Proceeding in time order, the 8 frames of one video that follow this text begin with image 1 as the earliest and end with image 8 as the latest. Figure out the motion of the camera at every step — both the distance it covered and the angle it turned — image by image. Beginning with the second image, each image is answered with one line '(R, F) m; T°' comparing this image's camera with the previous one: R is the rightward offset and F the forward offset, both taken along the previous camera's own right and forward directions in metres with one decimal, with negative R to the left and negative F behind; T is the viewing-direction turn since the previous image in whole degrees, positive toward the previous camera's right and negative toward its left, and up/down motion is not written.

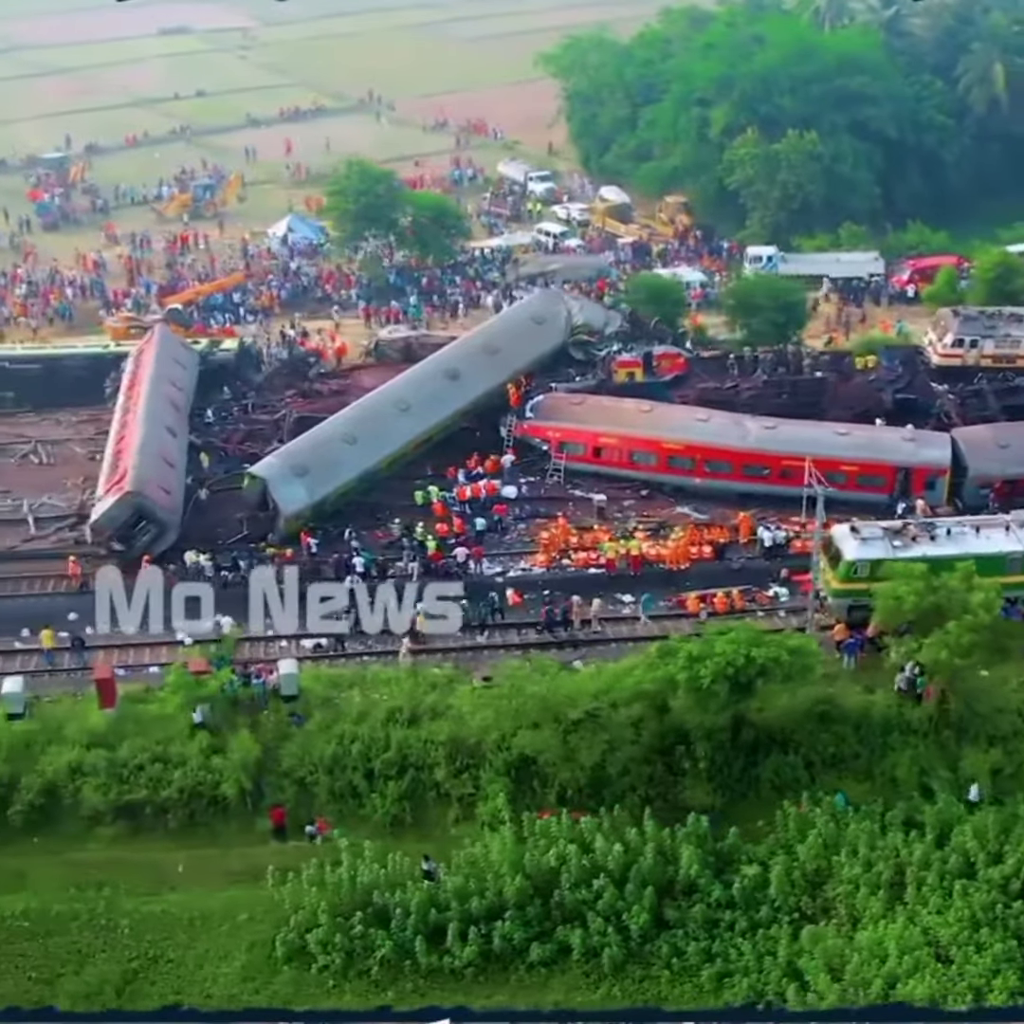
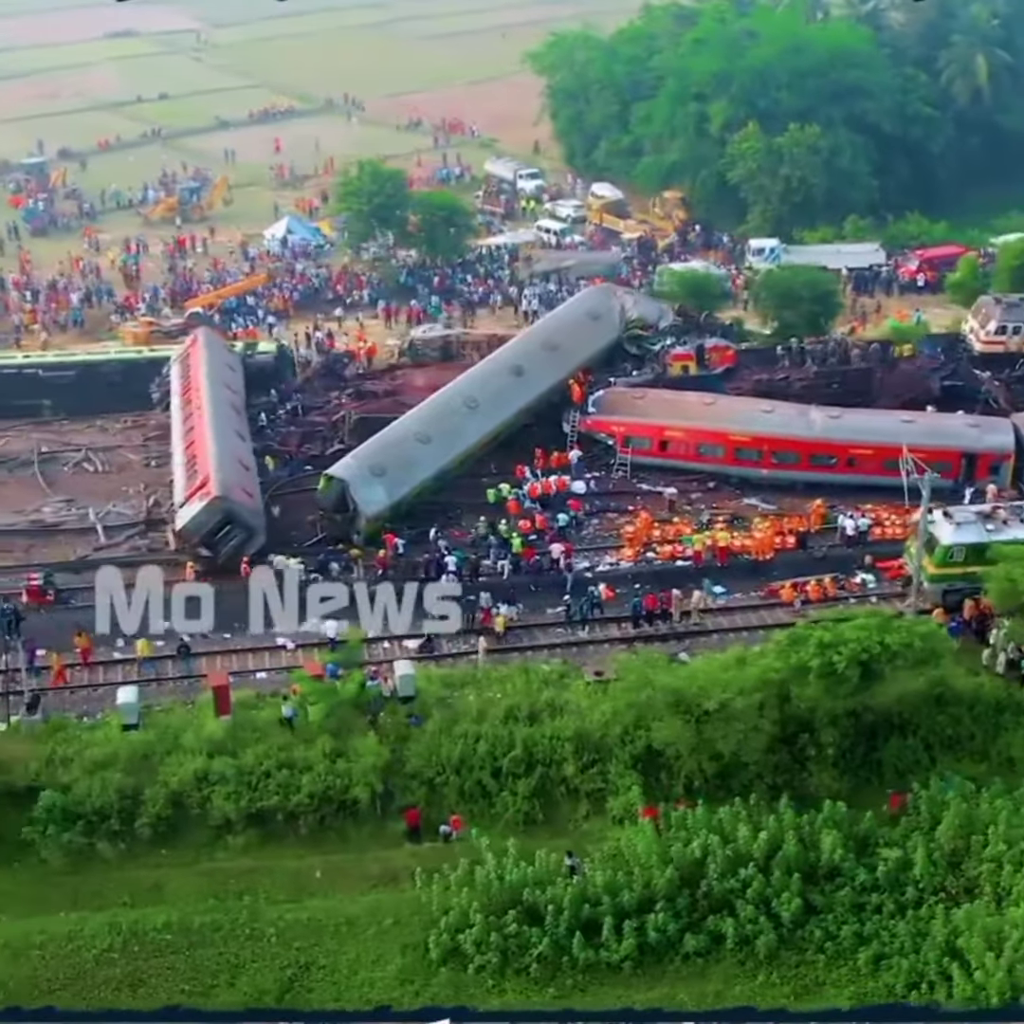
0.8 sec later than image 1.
(-3.3, +0.1) m; +3°
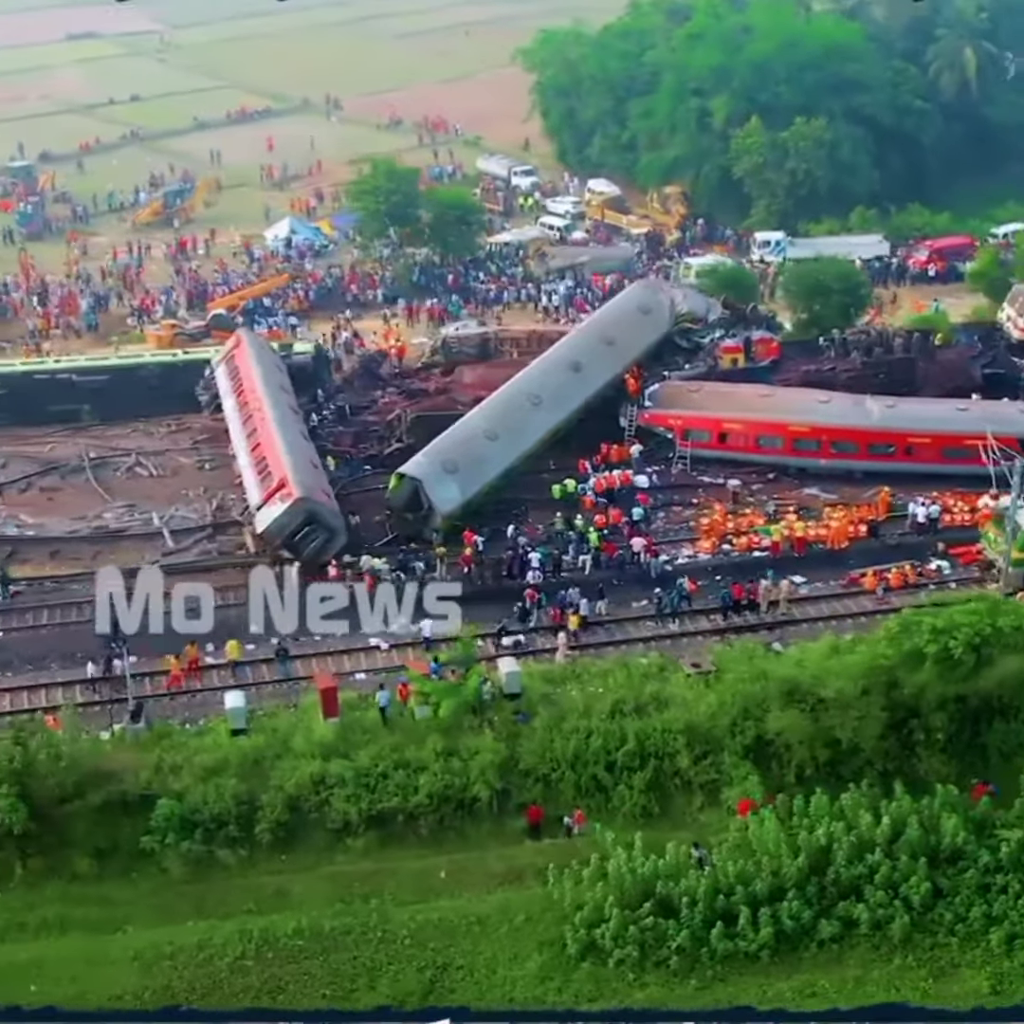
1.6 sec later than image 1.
(-2.9, +0.1) m; +3°
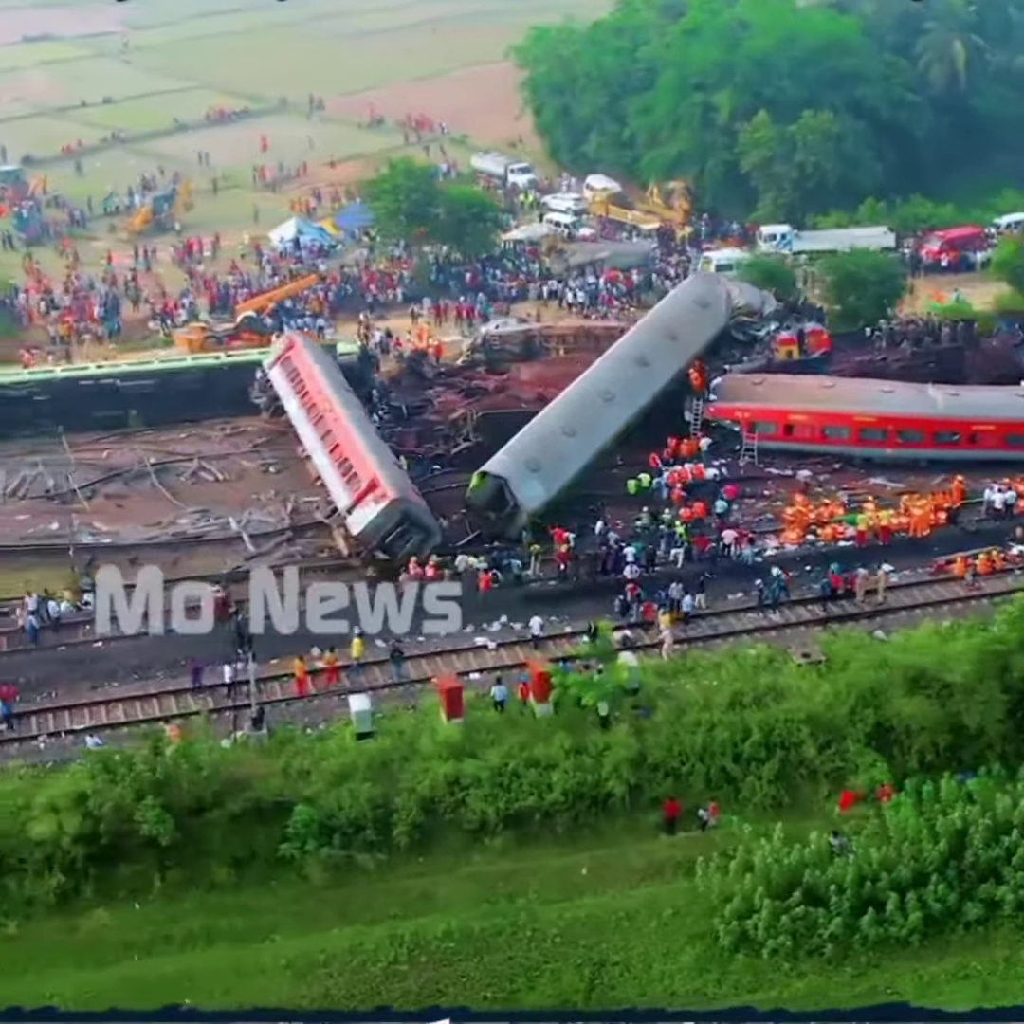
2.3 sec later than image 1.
(-3.1, +0.1) m; +3°
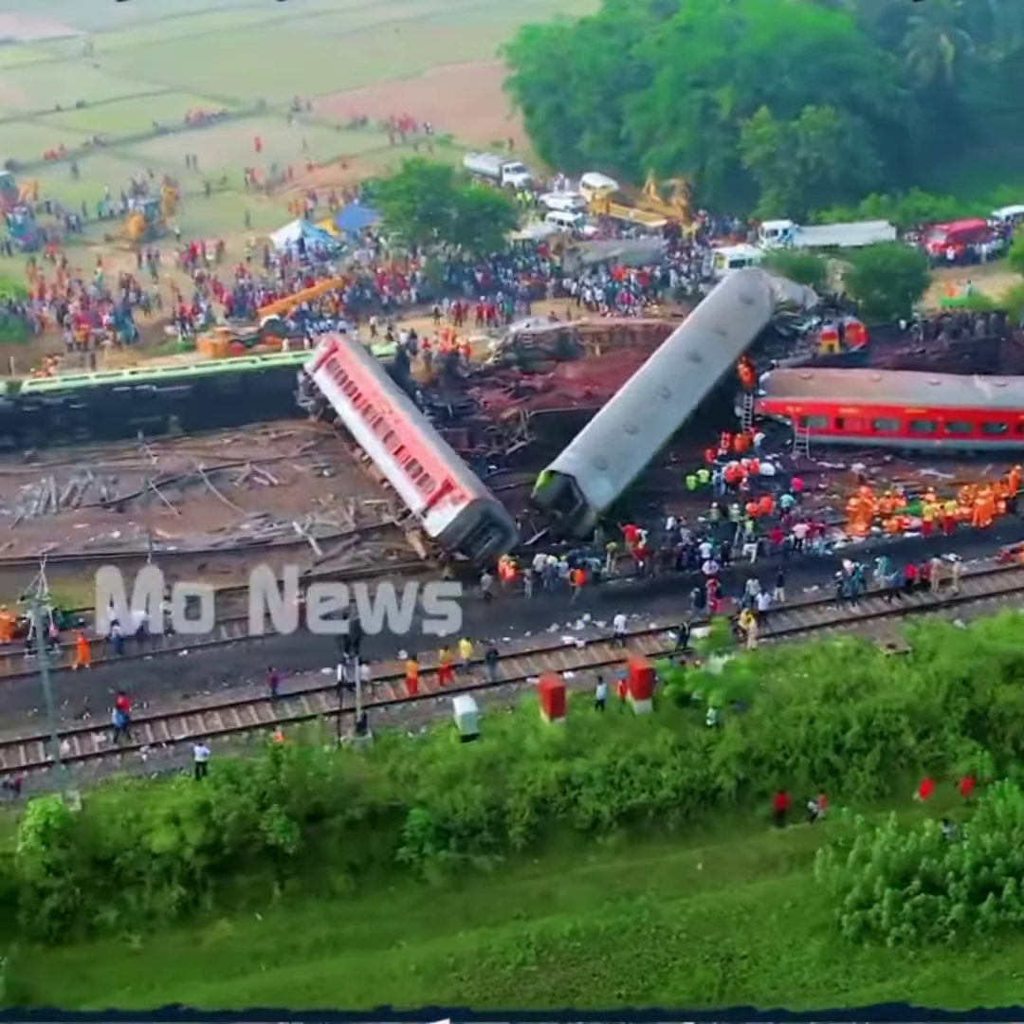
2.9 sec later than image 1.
(-2.6, +0.1) m; +3°
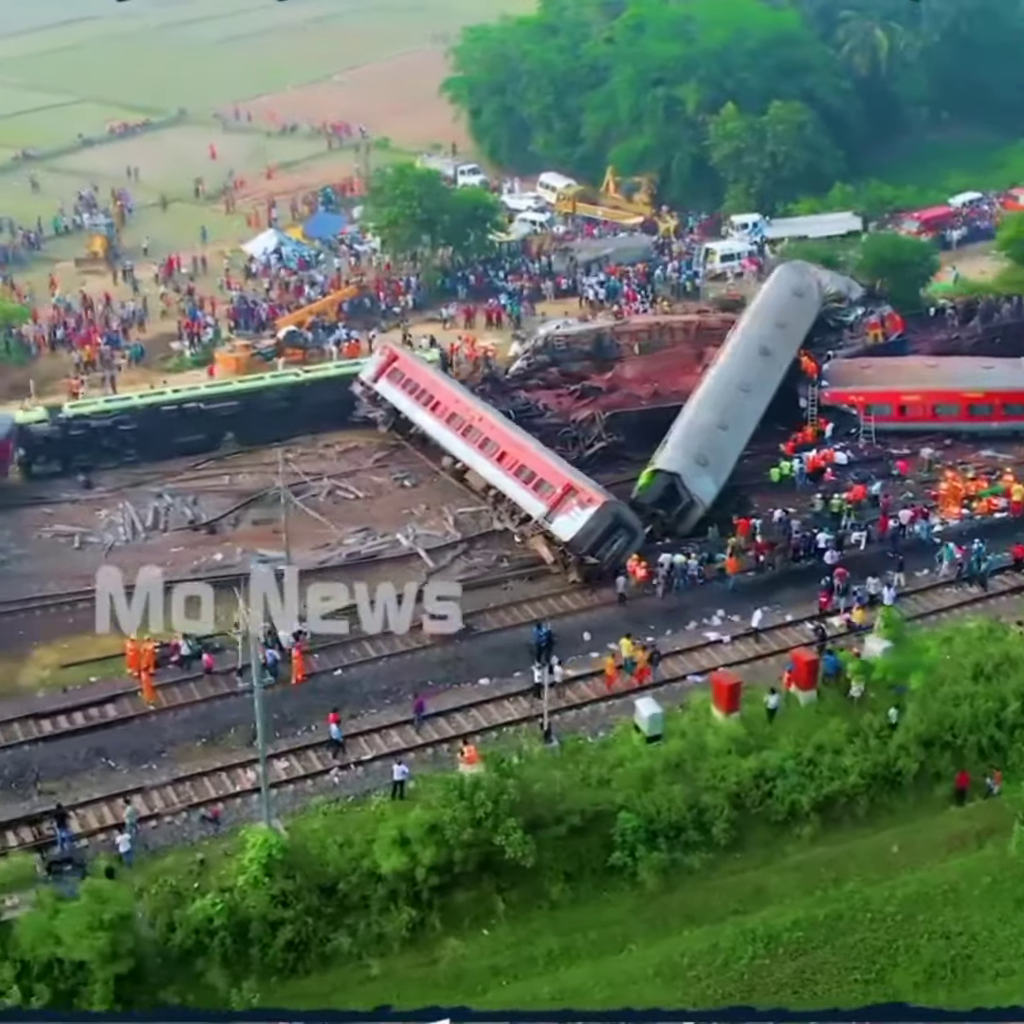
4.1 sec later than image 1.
(-5.3, +0.3) m; +6°
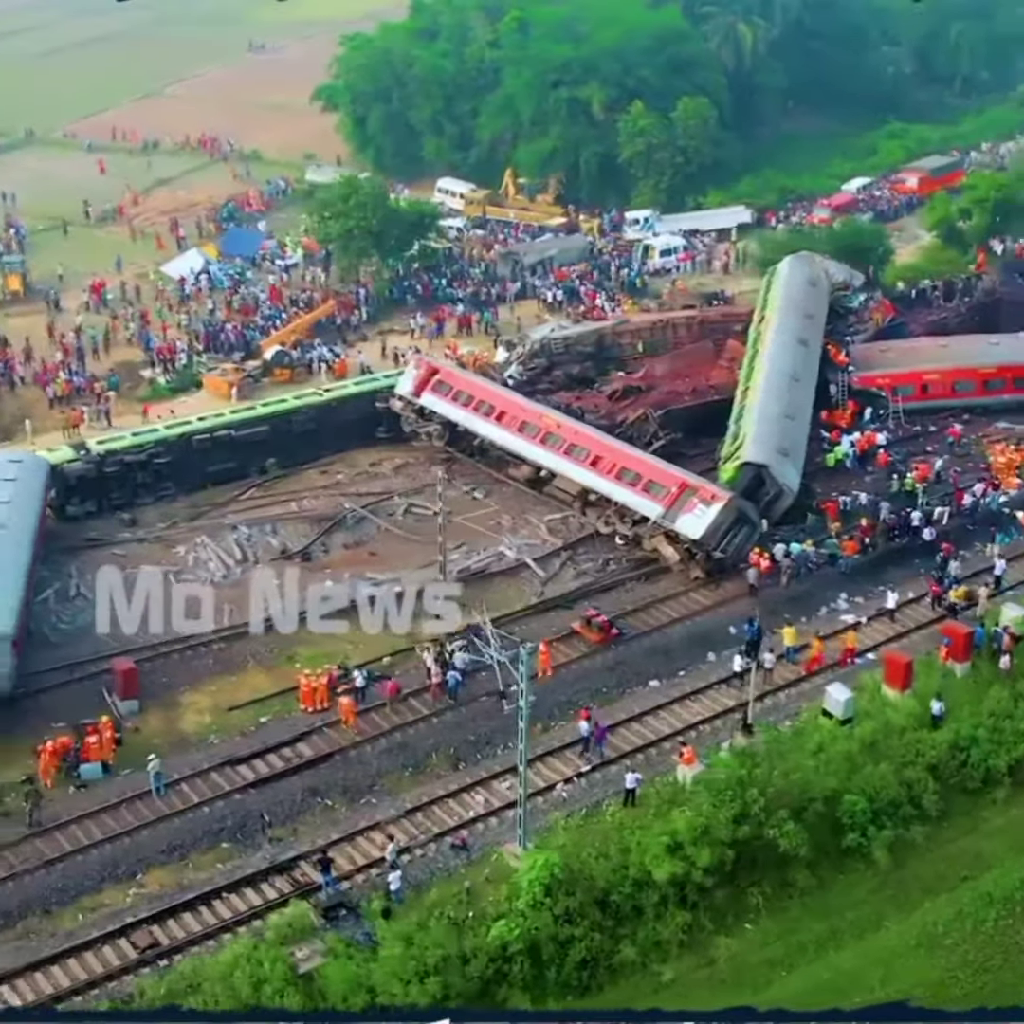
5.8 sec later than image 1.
(-7.0, +0.5) m; +10°
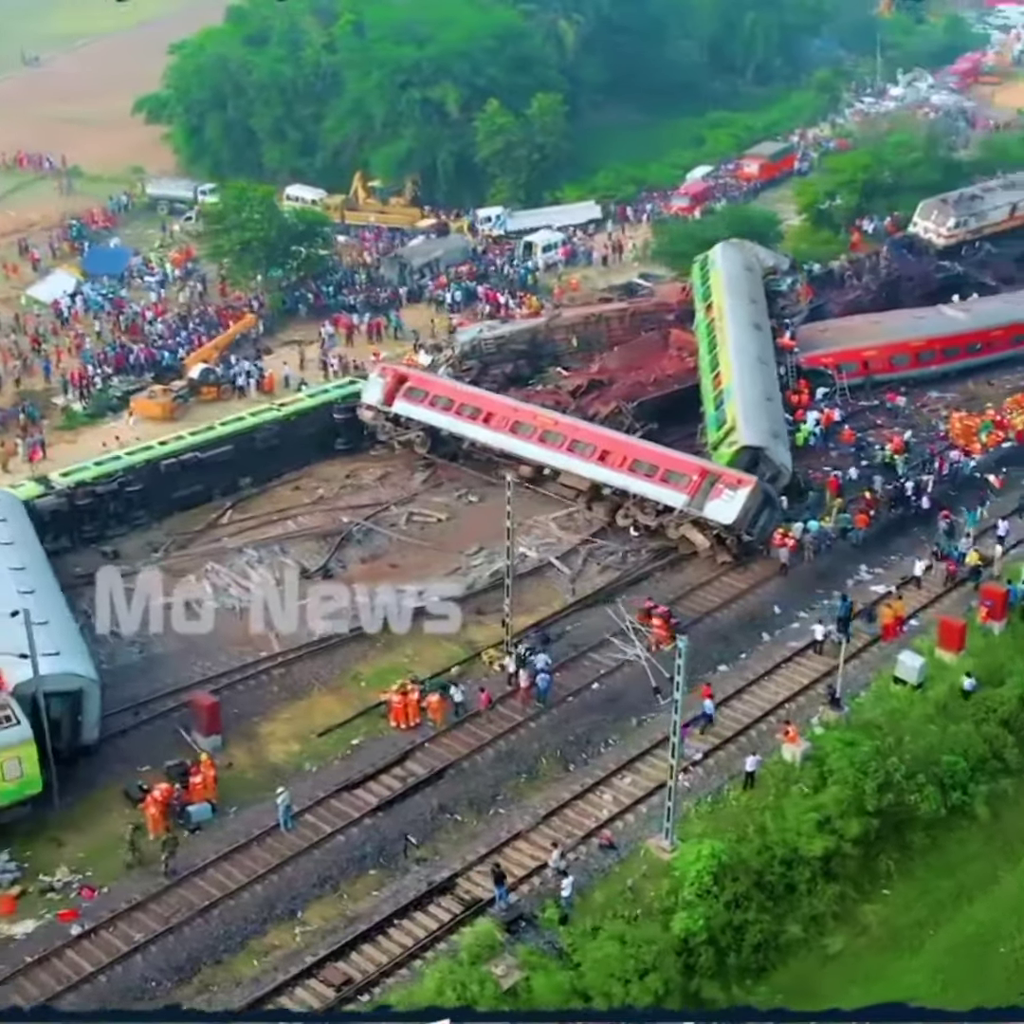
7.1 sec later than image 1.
(-5.6, +0.6) m; +10°
